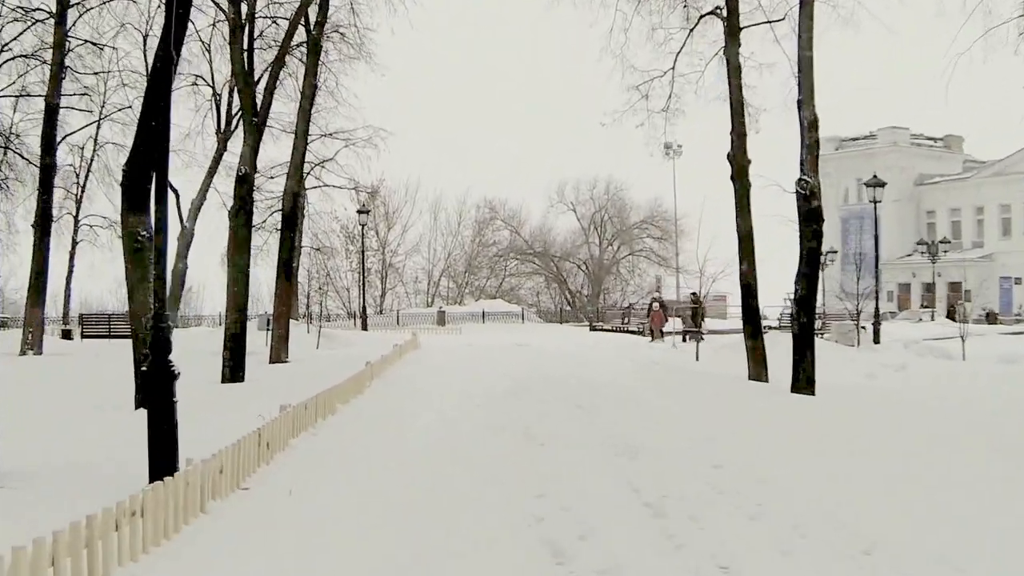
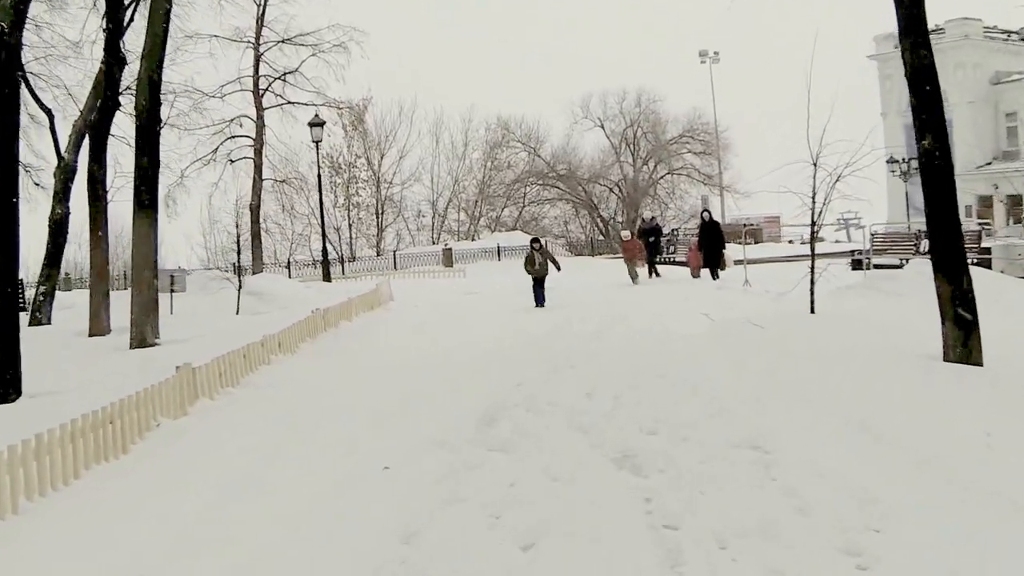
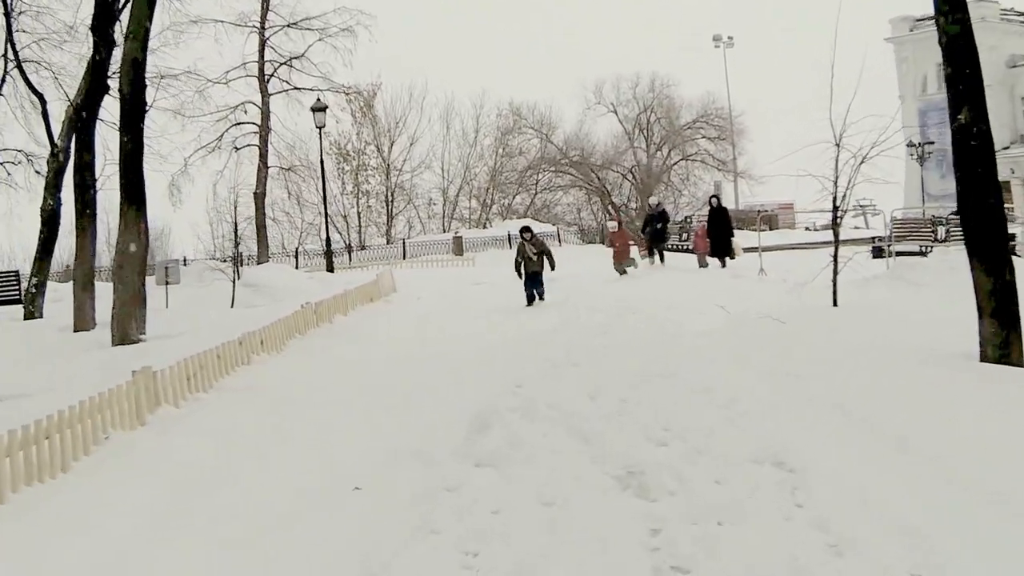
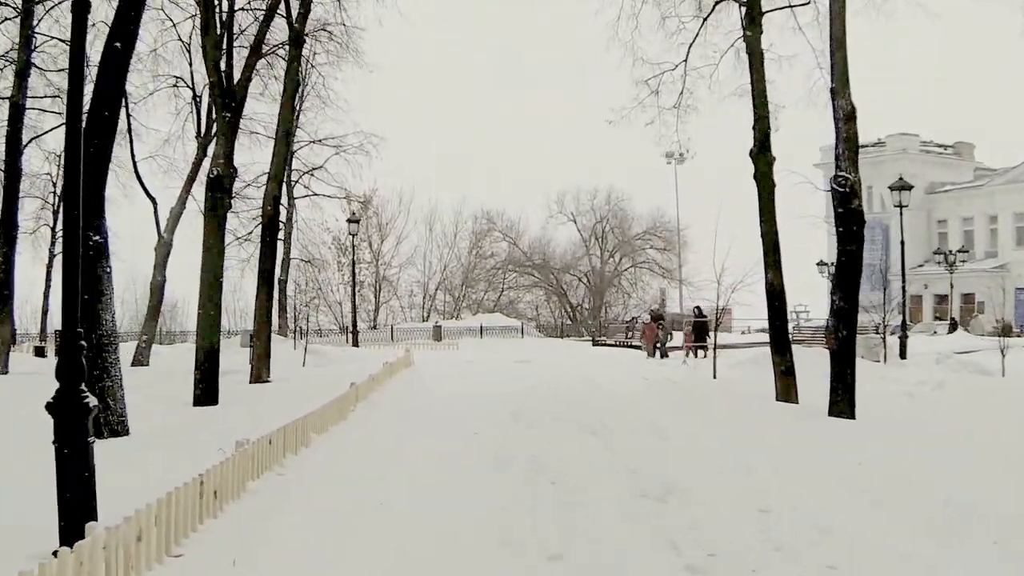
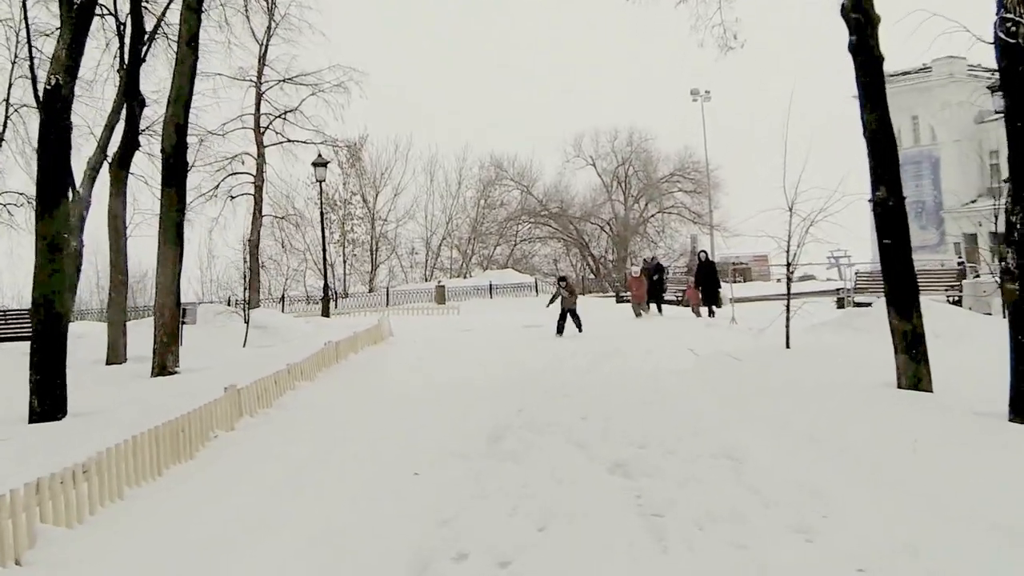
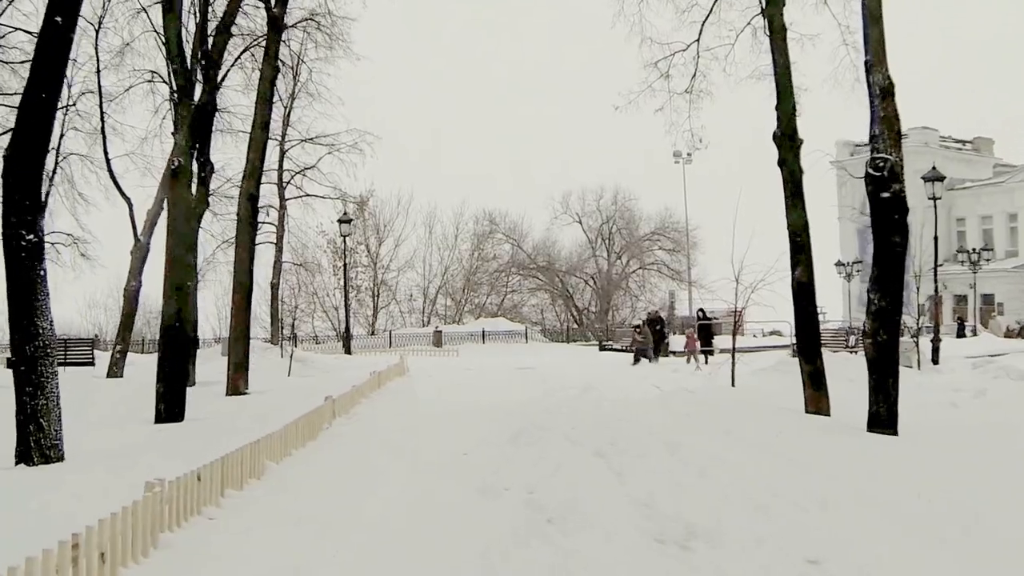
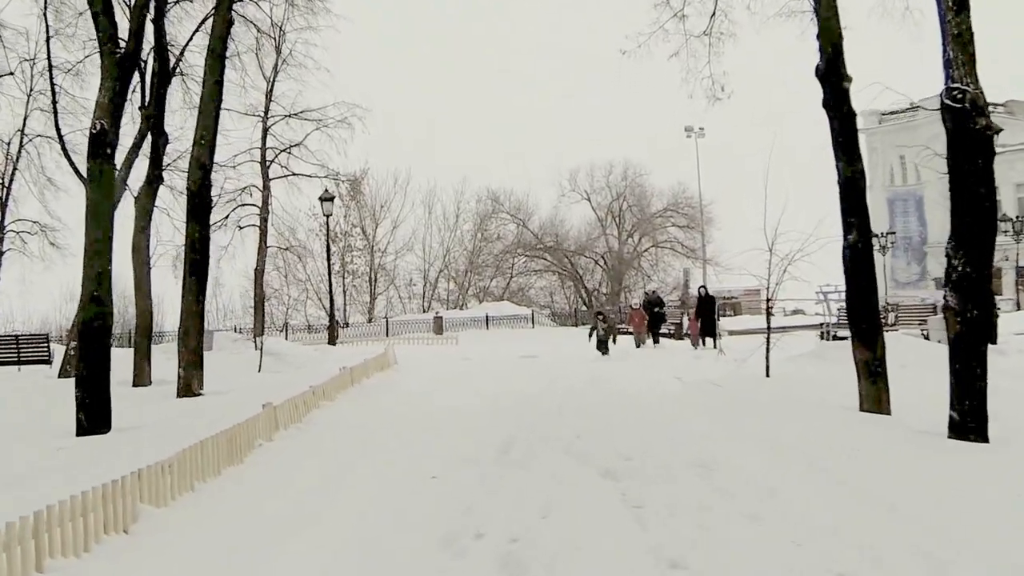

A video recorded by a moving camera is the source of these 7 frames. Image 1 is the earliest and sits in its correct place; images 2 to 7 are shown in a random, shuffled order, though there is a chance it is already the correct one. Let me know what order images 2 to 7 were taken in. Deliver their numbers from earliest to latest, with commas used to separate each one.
4, 6, 7, 5, 2, 3
